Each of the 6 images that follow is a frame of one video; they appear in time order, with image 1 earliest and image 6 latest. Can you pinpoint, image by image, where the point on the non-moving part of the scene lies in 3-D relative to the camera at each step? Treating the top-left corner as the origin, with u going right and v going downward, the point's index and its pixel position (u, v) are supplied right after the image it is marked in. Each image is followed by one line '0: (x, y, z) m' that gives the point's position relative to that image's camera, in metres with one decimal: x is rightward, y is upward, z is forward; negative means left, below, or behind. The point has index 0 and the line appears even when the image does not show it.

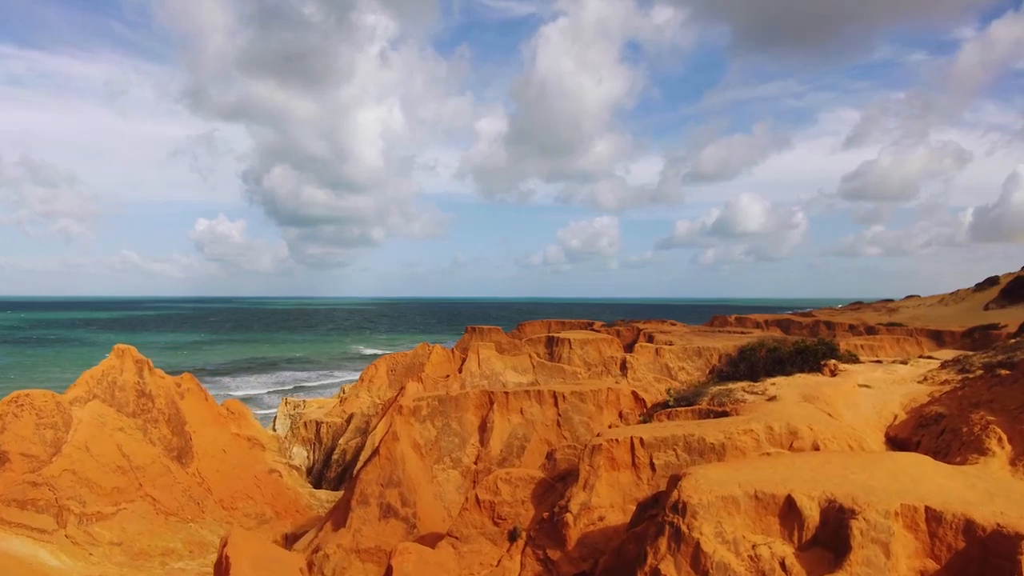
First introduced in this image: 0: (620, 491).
0: (+1.5, -2.8, +8.5) m
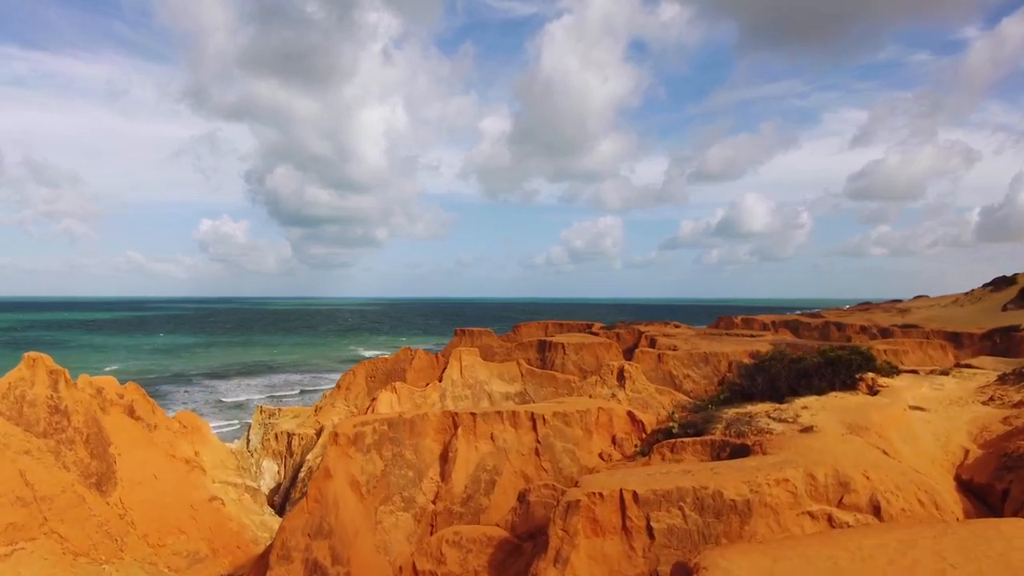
0: (+1.0, -2.8, +6.2) m
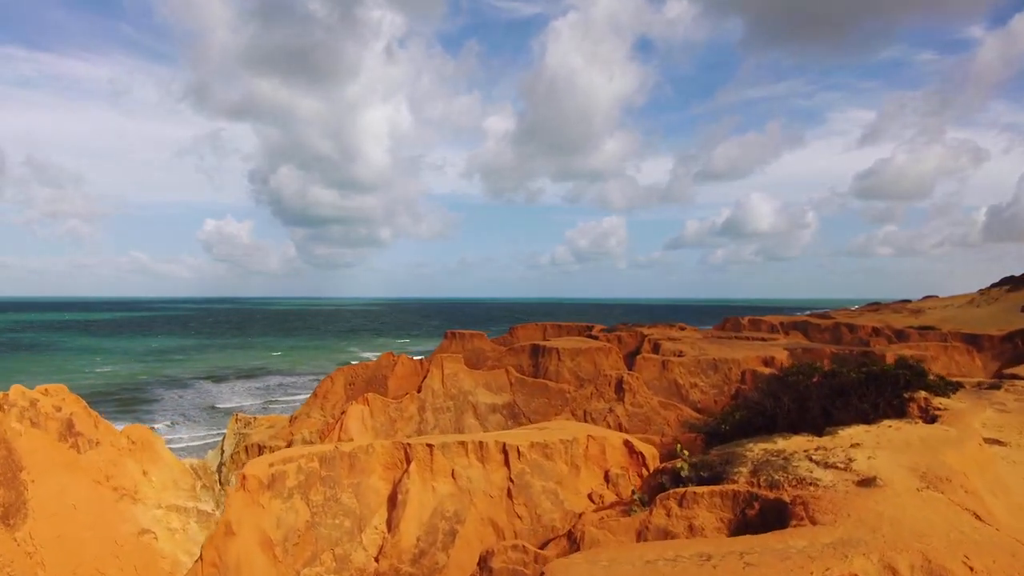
0: (+0.5, -2.8, +4.1) m
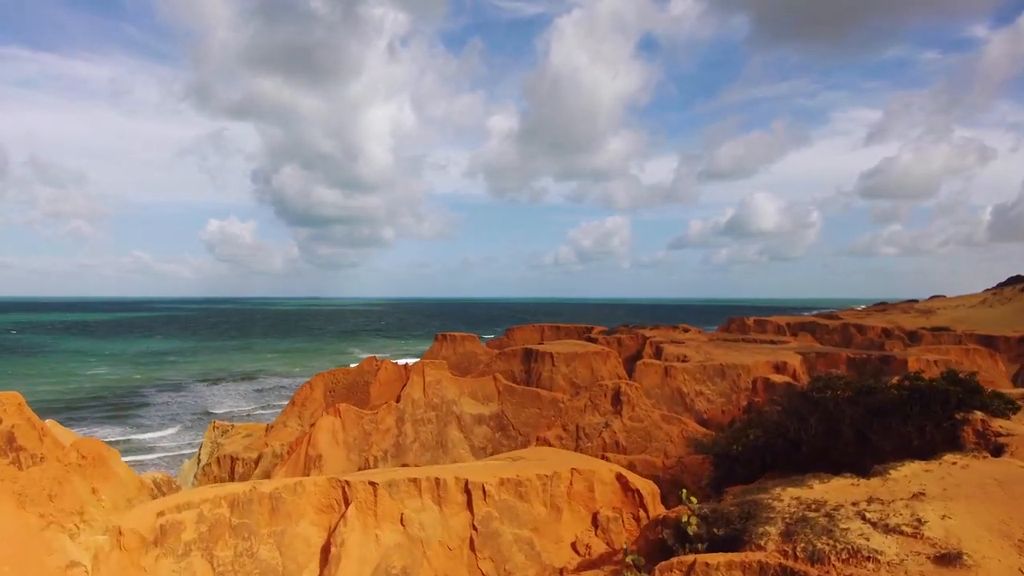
0: (+0.1, -2.8, +2.4) m
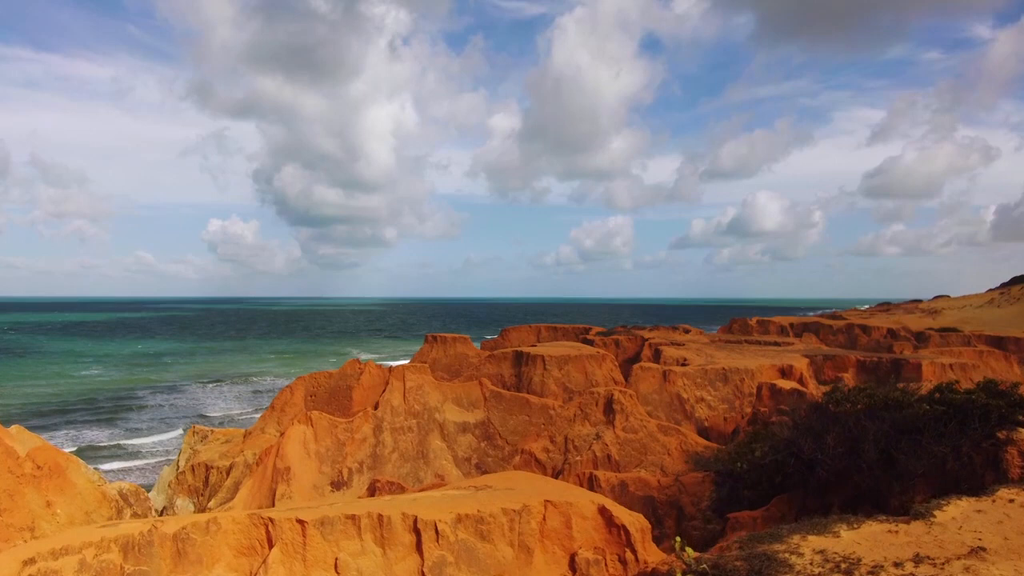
0: (-0.3, -2.7, +1.3) m
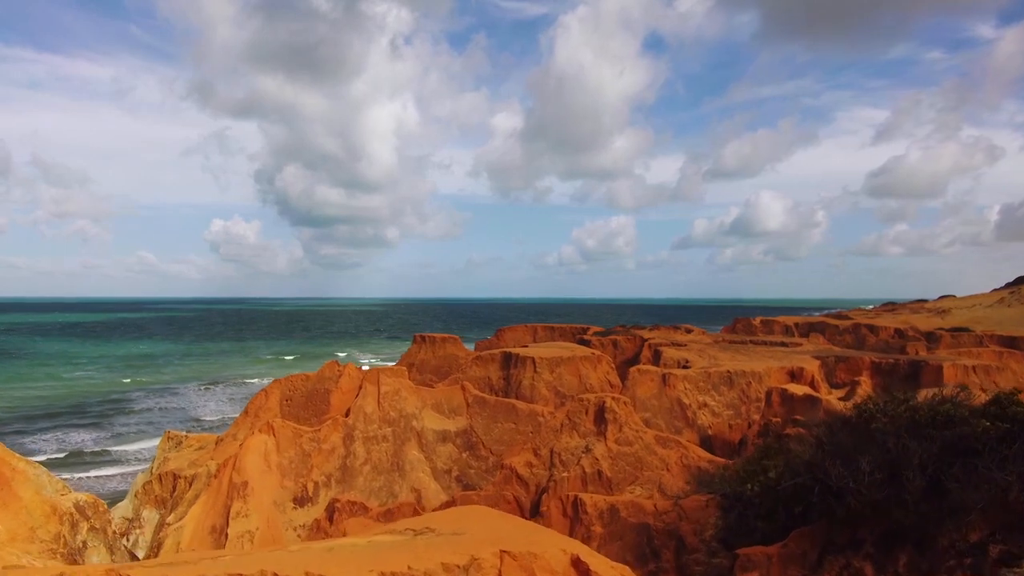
0: (-0.8, -2.6, -0.1) m
